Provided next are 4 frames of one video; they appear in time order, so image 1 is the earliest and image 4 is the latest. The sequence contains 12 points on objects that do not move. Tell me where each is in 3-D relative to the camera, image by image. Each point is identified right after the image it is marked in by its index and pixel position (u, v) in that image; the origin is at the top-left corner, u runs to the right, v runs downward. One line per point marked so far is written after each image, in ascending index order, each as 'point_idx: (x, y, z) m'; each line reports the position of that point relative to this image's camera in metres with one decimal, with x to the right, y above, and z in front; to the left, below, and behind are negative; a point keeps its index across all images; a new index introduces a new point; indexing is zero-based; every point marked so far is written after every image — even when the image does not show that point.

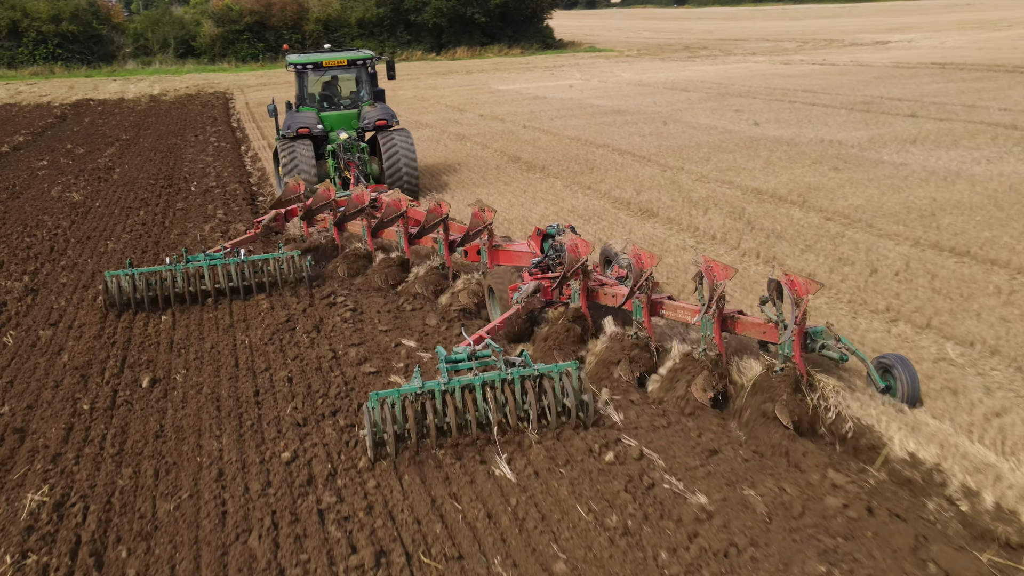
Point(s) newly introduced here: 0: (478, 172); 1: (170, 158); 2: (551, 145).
0: (-0.4, +1.4, +11.3) m
1: (-5.2, +2.0, +14.6) m
2: (+0.5, +1.9, +12.9) m
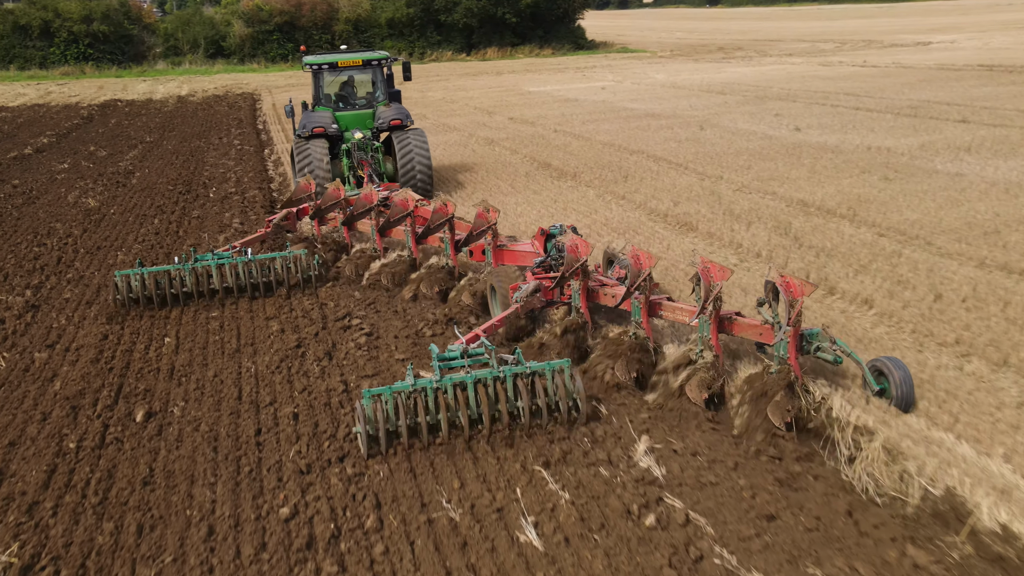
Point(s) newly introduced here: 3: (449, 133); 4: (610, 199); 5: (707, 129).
0: (-0.1, +1.2, +10.8) m
1: (-4.7, +1.9, +14.2) m
2: (+0.9, +1.8, +12.4) m
3: (-1.0, +2.5, +15.7) m
4: (+0.9, +0.8, +9.3) m
5: (+2.7, +2.2, +13.5) m
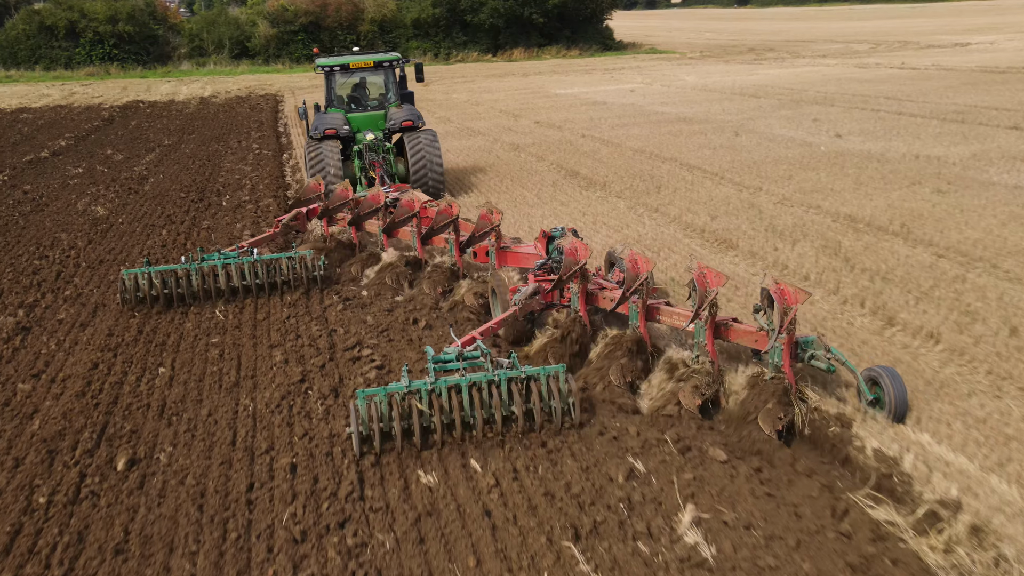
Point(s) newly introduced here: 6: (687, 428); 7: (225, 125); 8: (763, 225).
0: (+0.2, +1.1, +10.3) m
1: (-4.4, +1.7, +13.8) m
2: (+1.2, +1.6, +11.8) m
3: (-0.6, +2.4, +15.2) m
4: (+1.2, +0.7, +8.8) m
5: (+3.1, +2.0, +12.9) m
6: (+0.8, -0.6, +4.3) m
7: (-5.9, +3.4, +20.0) m
8: (+2.0, +0.5, +7.8) m
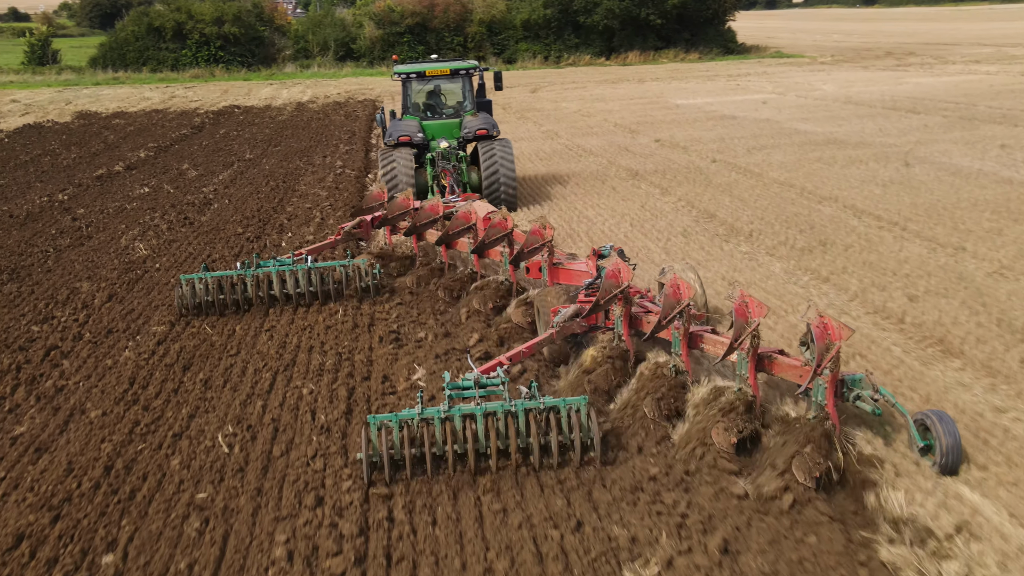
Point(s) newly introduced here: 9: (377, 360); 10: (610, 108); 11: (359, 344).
0: (+1.2, +0.5, +8.2) m
1: (-2.9, +1.2, +12.2) m
2: (+2.4, +0.9, +9.6) m
3: (+1.0, +1.8, +13.2) m
4: (+2.0, 0.0, +6.6) m
5: (+4.4, +1.3, +10.5) m
6: (+1.1, -1.3, +2.2) m
7: (-3.8, +2.9, +18.5) m
8: (+2.8, -0.2, +5.6) m
9: (-0.8, -0.4, +5.7) m
10: (+2.0, +3.6, +19.5) m
11: (-0.9, -0.3, +6.0) m
